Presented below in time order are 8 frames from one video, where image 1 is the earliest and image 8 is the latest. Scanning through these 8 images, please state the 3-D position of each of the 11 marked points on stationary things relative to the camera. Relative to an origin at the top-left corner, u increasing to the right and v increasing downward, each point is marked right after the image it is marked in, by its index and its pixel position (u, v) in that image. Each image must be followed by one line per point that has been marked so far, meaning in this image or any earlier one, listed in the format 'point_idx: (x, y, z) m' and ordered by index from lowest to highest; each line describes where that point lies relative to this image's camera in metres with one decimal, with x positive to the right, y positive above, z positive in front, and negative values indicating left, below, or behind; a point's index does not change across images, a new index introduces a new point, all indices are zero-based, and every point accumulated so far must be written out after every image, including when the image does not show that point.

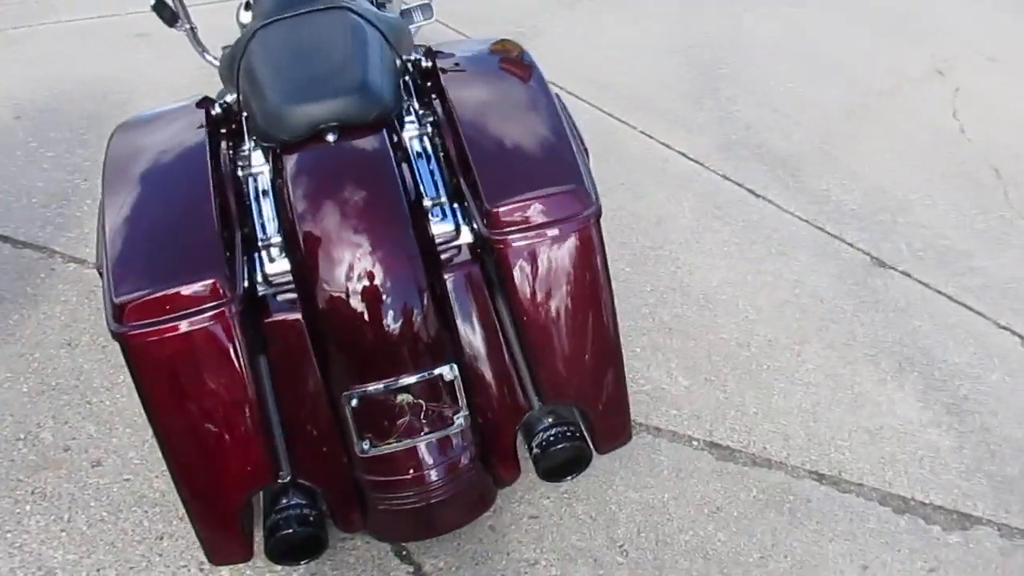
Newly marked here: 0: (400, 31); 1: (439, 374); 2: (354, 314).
0: (-0.3, +0.7, +2.2) m
1: (-0.2, -0.2, +1.7) m
2: (-0.3, 0.0, +1.7) m
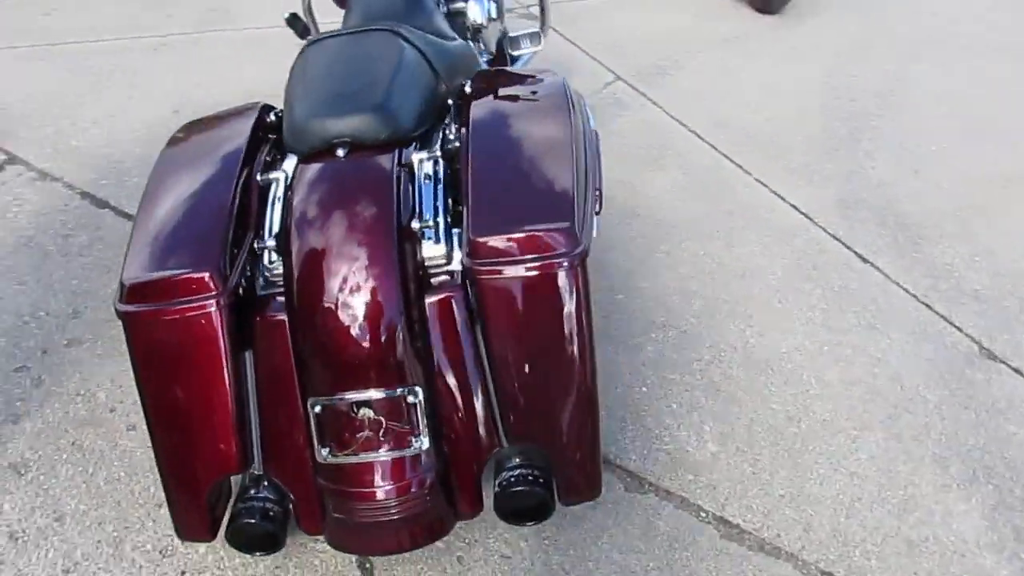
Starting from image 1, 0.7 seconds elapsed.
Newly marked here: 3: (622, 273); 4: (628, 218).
0: (-0.2, +0.6, +2.2) m
1: (-0.2, -0.2, +1.7) m
2: (-0.4, -0.1, +1.7) m
3: (+0.4, +0.1, +3.1) m
4: (+0.5, +0.3, +3.4) m
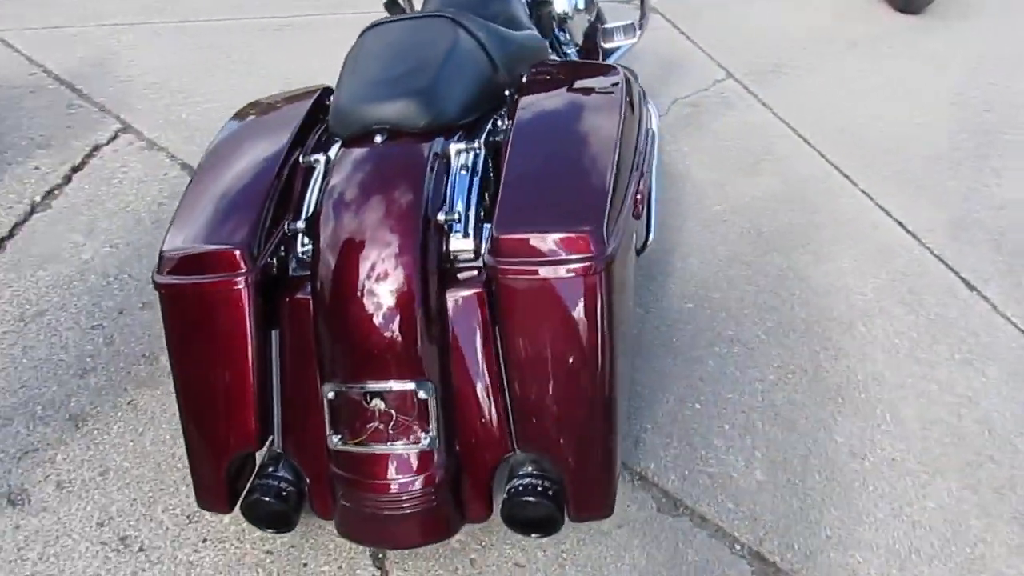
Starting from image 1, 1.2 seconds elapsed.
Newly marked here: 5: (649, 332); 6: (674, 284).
0: (0.0, +0.6, +2.2) m
1: (-0.2, -0.2, +1.7) m
2: (-0.3, 0.0, +1.7) m
3: (+0.7, 0.0, +2.9) m
4: (+0.8, +0.2, +3.2) m
5: (+0.4, -0.1, +2.7) m
6: (+0.6, 0.0, +2.9) m
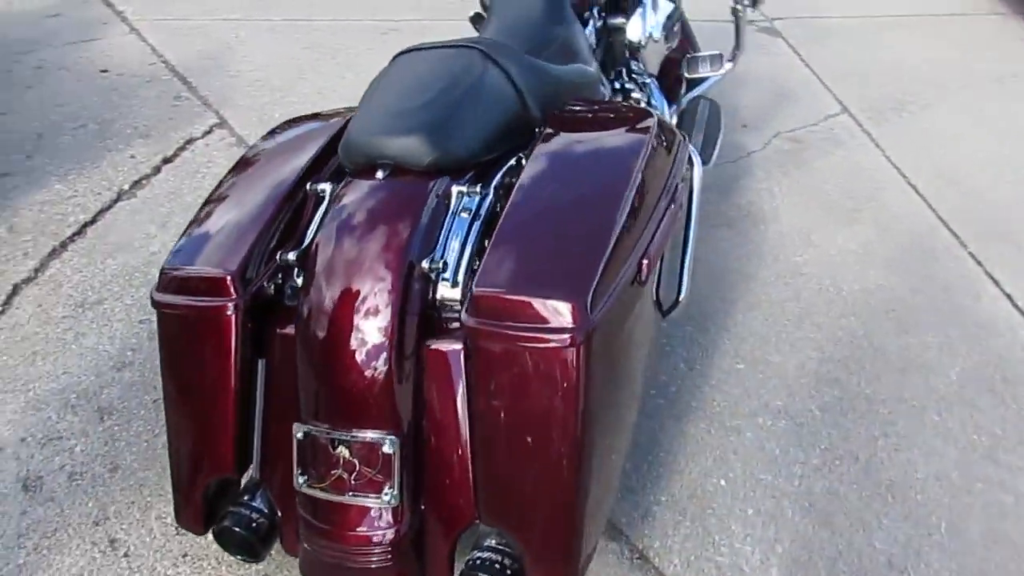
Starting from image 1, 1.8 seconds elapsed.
0: (+0.1, +0.5, +2.0) m
1: (-0.3, -0.3, +1.6) m
2: (-0.4, -0.1, +1.6) m
3: (+0.8, -0.2, +2.7) m
4: (+1.0, 0.0, +3.0) m
5: (+0.5, -0.3, +2.5) m
6: (+0.7, -0.2, +2.7) m
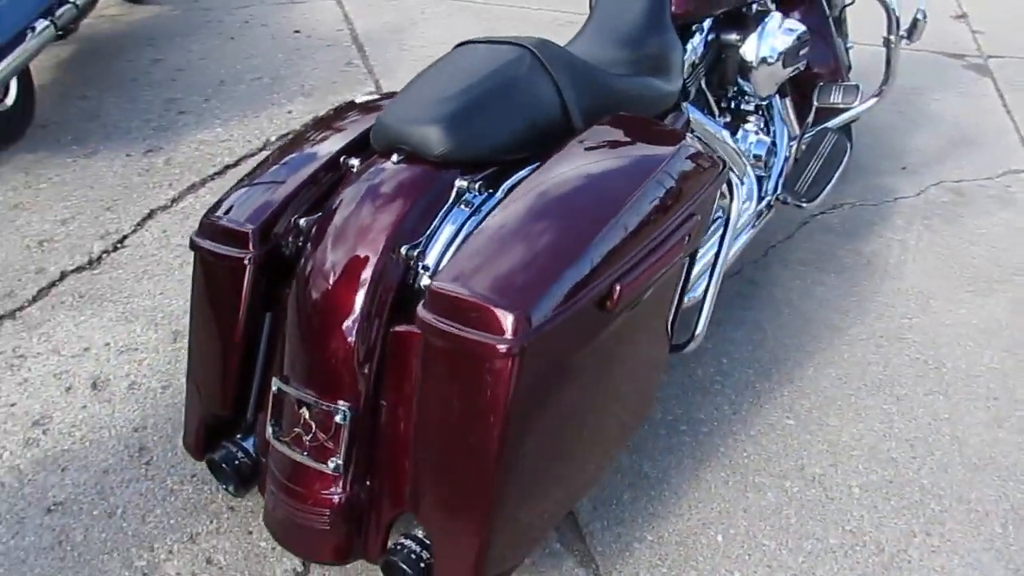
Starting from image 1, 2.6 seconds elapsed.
0: (+0.2, +0.5, +2.0) m
1: (-0.4, -0.3, +1.7) m
2: (-0.4, -0.1, +1.7) m
3: (+0.9, -0.3, +2.4) m
4: (+1.2, -0.2, +2.7) m
5: (+0.6, -0.4, +2.3) m
6: (+0.8, -0.3, +2.5) m
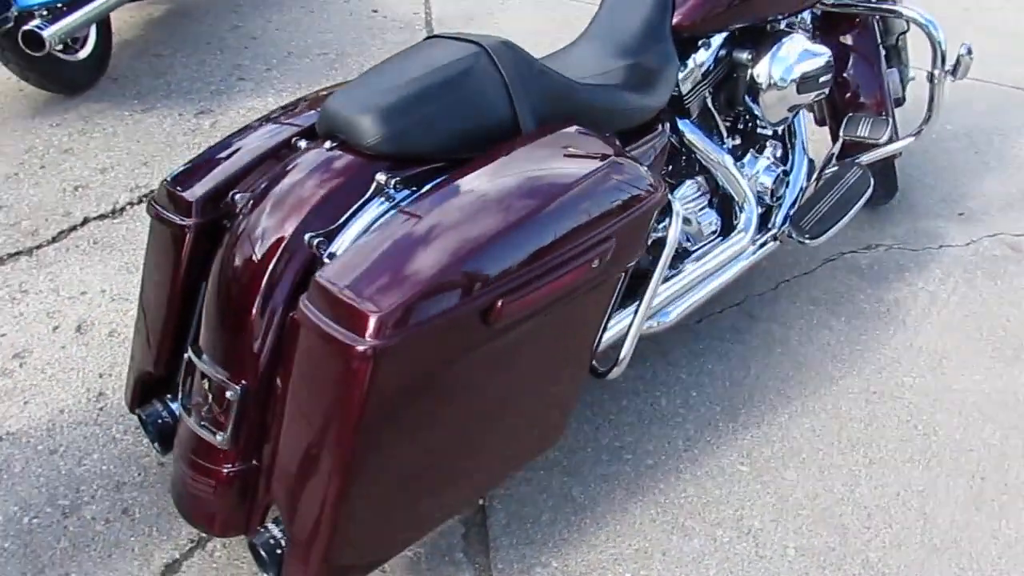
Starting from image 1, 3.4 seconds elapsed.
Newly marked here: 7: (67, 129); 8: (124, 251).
0: (+0.1, +0.5, +1.9) m
1: (-0.6, -0.2, +1.7) m
2: (-0.6, 0.0, +1.7) m
3: (+0.8, -0.4, +2.3) m
4: (+1.1, -0.3, +2.5) m
5: (+0.4, -0.5, +2.2) m
6: (+0.7, -0.4, +2.3) m
7: (-1.9, +0.7, +3.6) m
8: (-1.4, +0.1, +2.9) m
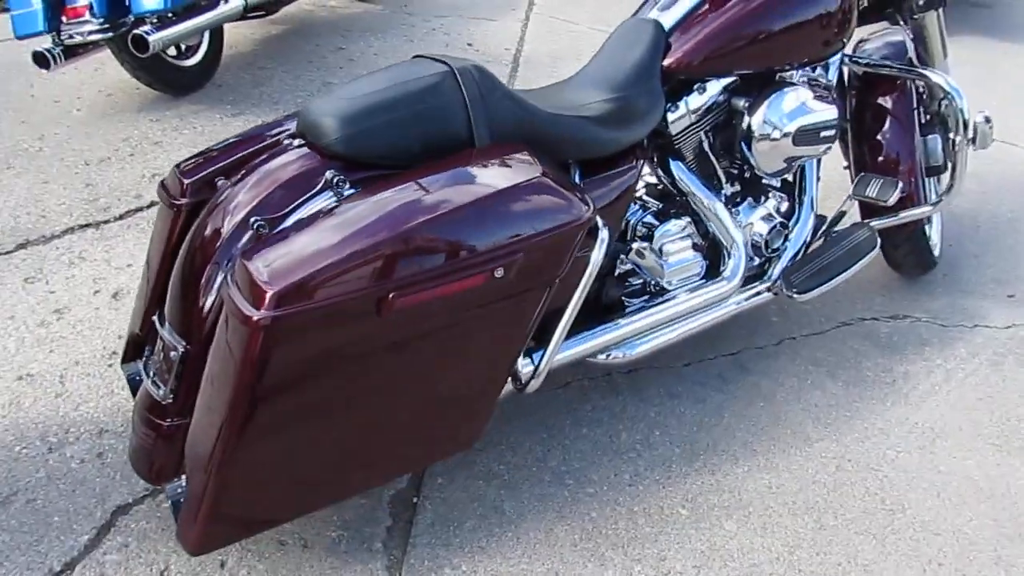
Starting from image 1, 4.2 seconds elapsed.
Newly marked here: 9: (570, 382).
0: (0.0, +0.4, +2.0) m
1: (-0.8, -0.1, +1.9) m
2: (-0.8, +0.1, +1.9) m
3: (+0.6, -0.6, +2.3) m
4: (+1.0, -0.5, +2.4) m
5: (+0.2, -0.6, +2.2) m
6: (+0.5, -0.5, +2.3) m
7: (-1.7, +0.8, +4.0) m
8: (-1.3, +0.2, +3.2) m
9: (+0.2, -0.3, +2.6) m
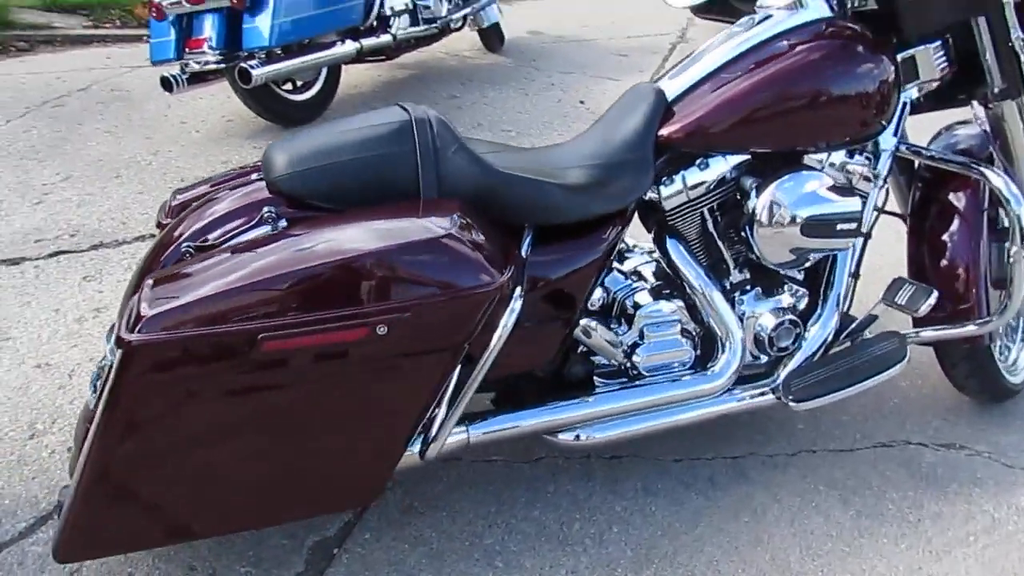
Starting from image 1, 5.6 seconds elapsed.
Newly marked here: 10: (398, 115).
0: (-0.1, +0.3, +1.9) m
1: (-1.0, -0.2, +2.0) m
2: (-0.9, 0.0, +2.0) m
3: (+0.4, -0.8, +2.0) m
4: (+0.8, -0.8, +2.0) m
5: (0.0, -0.8, +2.0) m
6: (+0.3, -0.8, +2.0) m
7: (-1.3, +0.7, +4.2) m
8: (-1.2, +0.1, +3.4) m
9: (+0.1, -0.5, +2.4) m
10: (-0.2, +0.4, +2.0) m
